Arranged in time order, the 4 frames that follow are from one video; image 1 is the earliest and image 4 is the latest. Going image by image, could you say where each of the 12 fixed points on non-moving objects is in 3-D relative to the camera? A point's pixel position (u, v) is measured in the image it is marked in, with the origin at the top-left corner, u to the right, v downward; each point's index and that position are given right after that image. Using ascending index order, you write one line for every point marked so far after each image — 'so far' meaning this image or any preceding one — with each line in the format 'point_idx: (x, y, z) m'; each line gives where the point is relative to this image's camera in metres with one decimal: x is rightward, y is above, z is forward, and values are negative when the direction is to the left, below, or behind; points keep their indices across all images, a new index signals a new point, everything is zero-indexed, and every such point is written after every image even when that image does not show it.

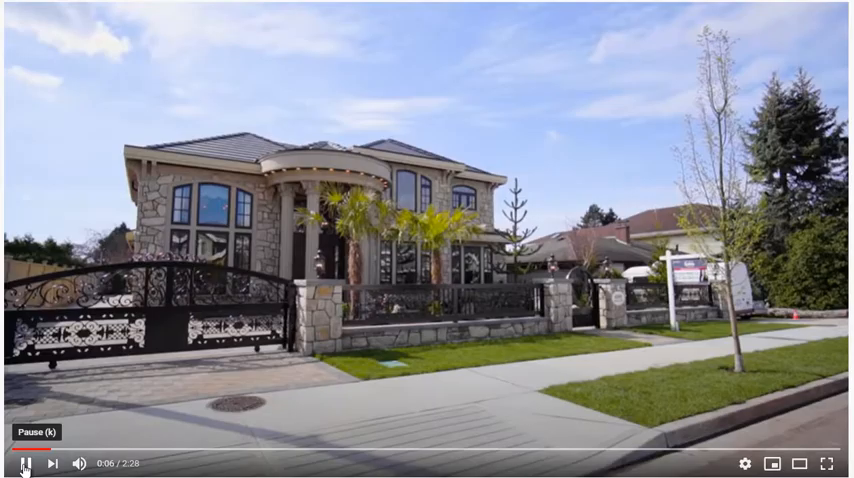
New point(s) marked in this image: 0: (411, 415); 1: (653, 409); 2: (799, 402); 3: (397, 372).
0: (-0.2, -1.8, +4.6) m
1: (+2.3, -1.8, +4.7) m
2: (+4.6, -2.0, +5.6) m
3: (-0.5, -1.9, +6.5) m
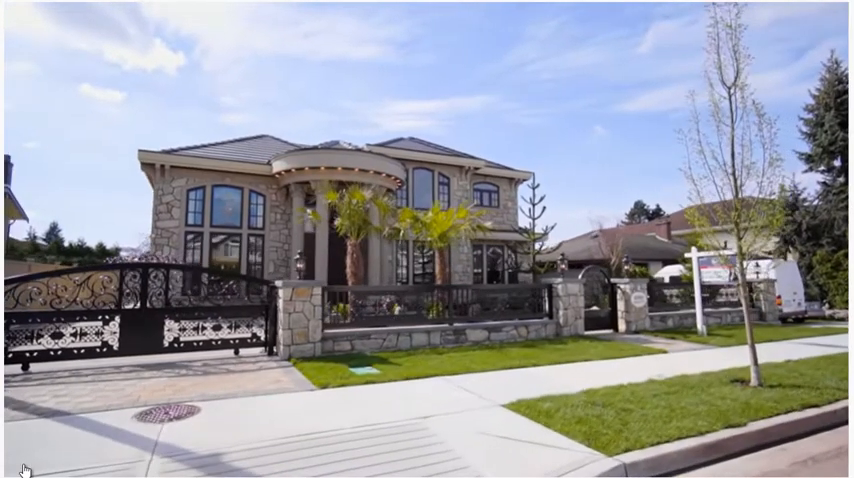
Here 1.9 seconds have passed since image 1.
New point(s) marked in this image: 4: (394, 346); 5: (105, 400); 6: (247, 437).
0: (-0.8, -1.8, +4.2) m
1: (+1.7, -1.7, +4.0) m
2: (+4.0, -1.9, +4.7) m
3: (-0.9, -1.9, +6.1) m
4: (-0.7, -2.1, +8.8) m
5: (-3.6, -1.8, +5.1) m
6: (-1.6, -1.7, +4.0) m
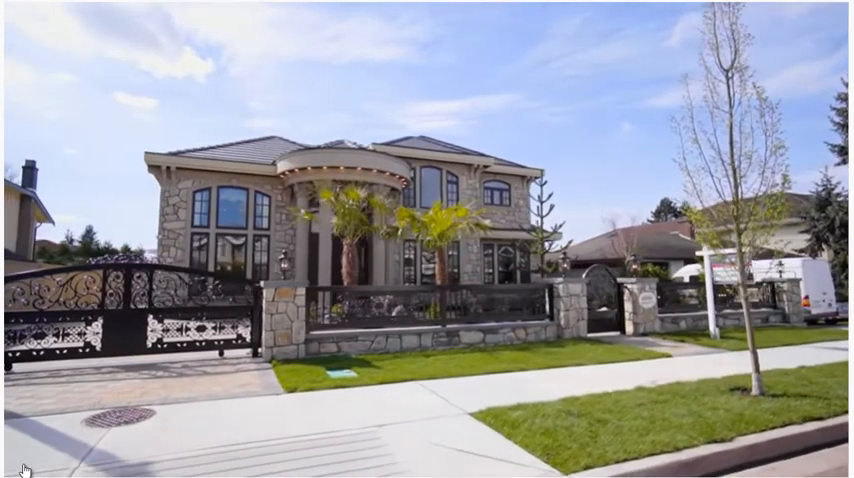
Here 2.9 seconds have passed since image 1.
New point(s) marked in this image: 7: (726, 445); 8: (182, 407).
0: (-1.2, -1.8, +3.9) m
1: (+1.3, -1.7, +3.7) m
2: (+3.6, -1.9, +4.2) m
3: (-1.2, -1.9, +5.9) m
4: (-0.8, -2.1, +8.6) m
5: (-4.0, -1.8, +5.0) m
6: (-2.0, -1.7, +3.8) m
7: (+2.5, -1.7, +3.8) m
8: (-2.6, -1.8, +4.9) m
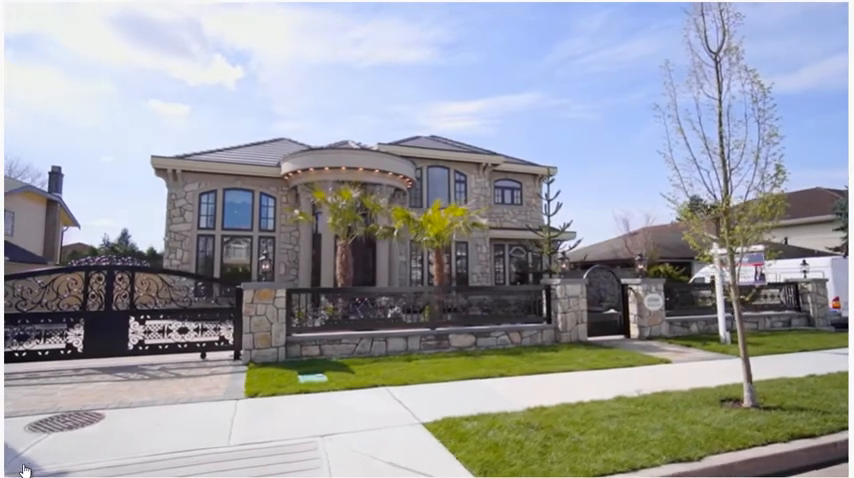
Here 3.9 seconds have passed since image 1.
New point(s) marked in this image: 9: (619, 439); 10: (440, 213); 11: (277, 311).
0: (-1.7, -1.8, +3.8) m
1: (+0.8, -1.7, +3.4) m
2: (+3.1, -1.9, +3.8) m
3: (-1.6, -1.9, +5.7) m
4: (-1.1, -2.1, +8.4) m
5: (-4.4, -1.8, +5.0) m
6: (-2.5, -1.7, +3.7) m
7: (+2.0, -1.7, +3.4) m
8: (-3.1, -1.8, +4.8) m
9: (+1.6, -1.7, +3.8) m
10: (+0.3, +0.7, +11.1) m
11: (-2.5, -1.2, +7.7) m
